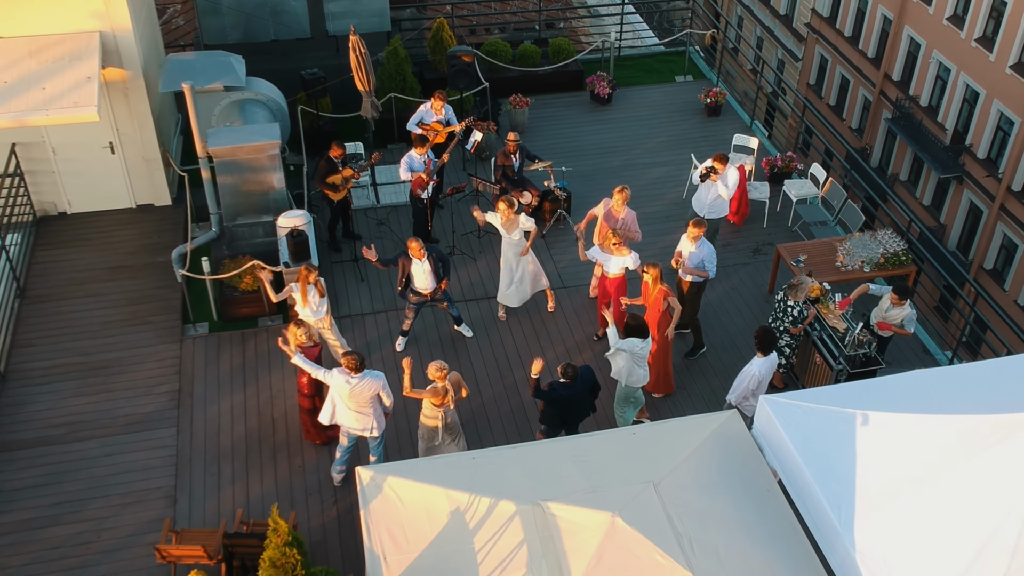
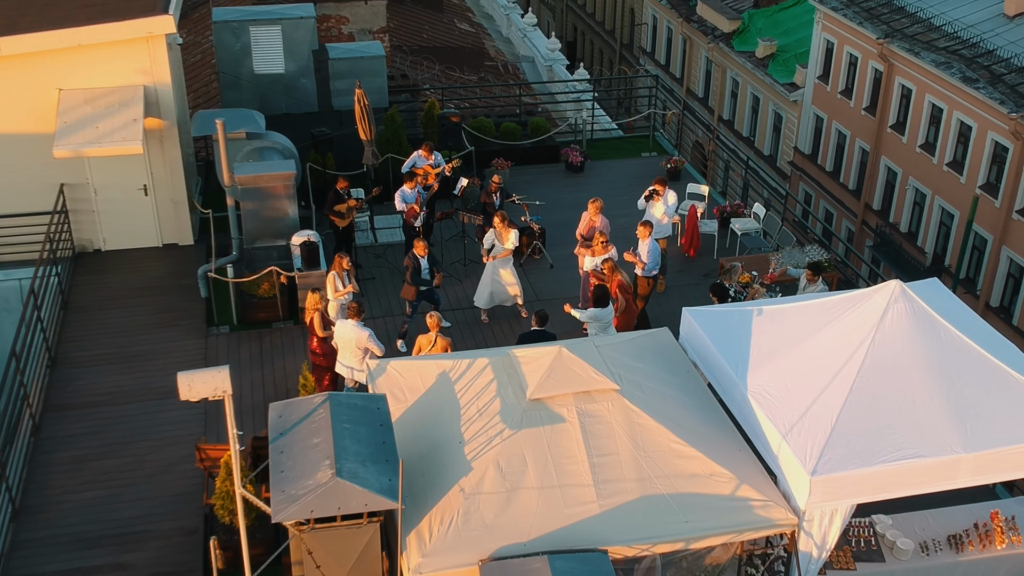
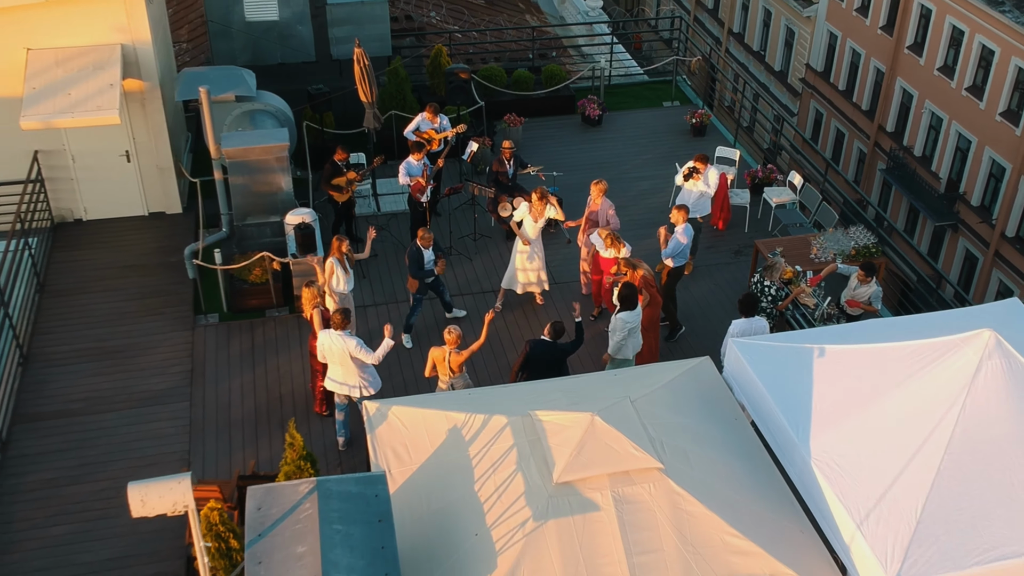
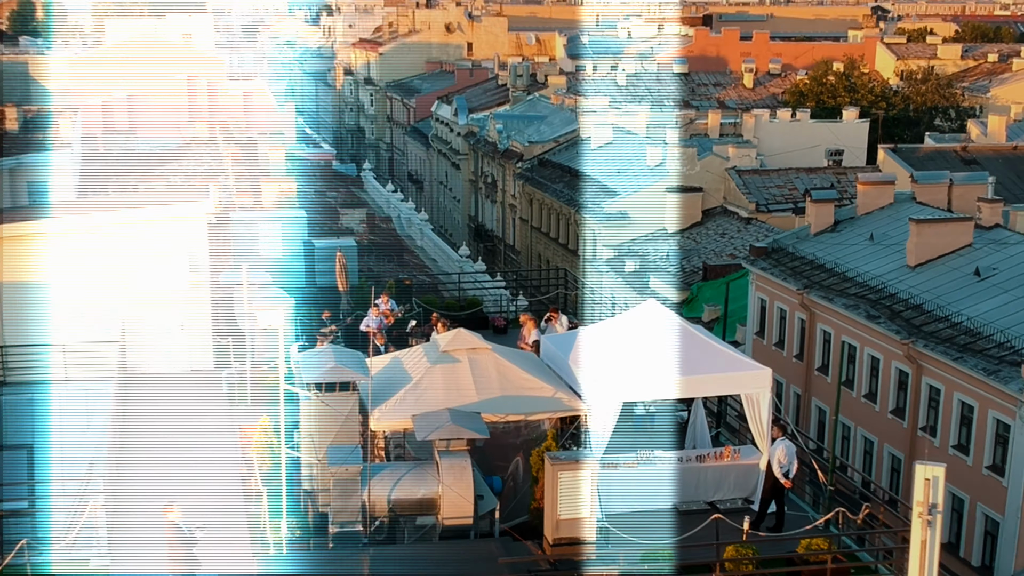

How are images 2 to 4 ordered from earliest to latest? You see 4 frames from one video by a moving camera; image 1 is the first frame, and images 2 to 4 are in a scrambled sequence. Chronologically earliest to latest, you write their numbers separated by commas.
3, 2, 4
